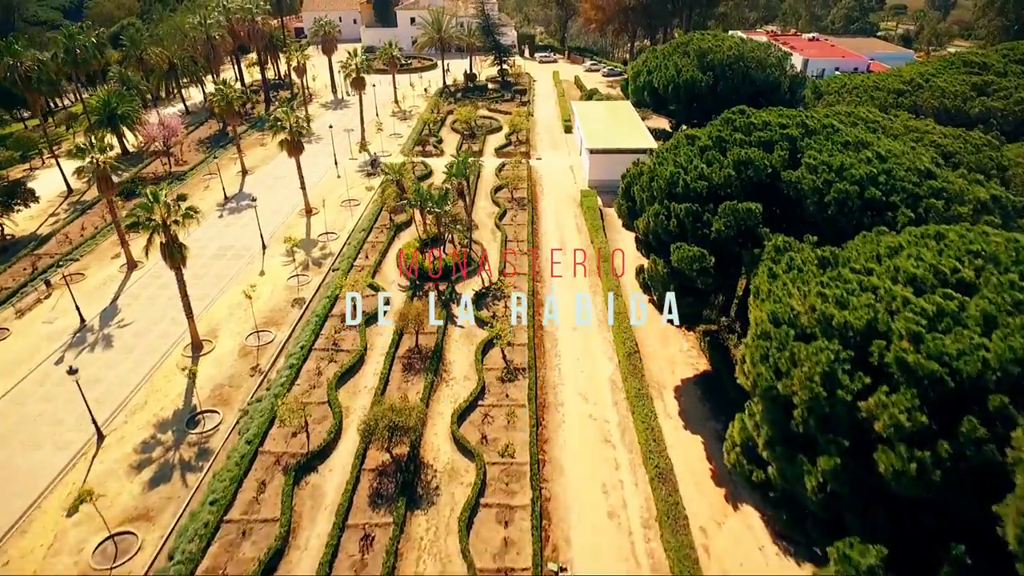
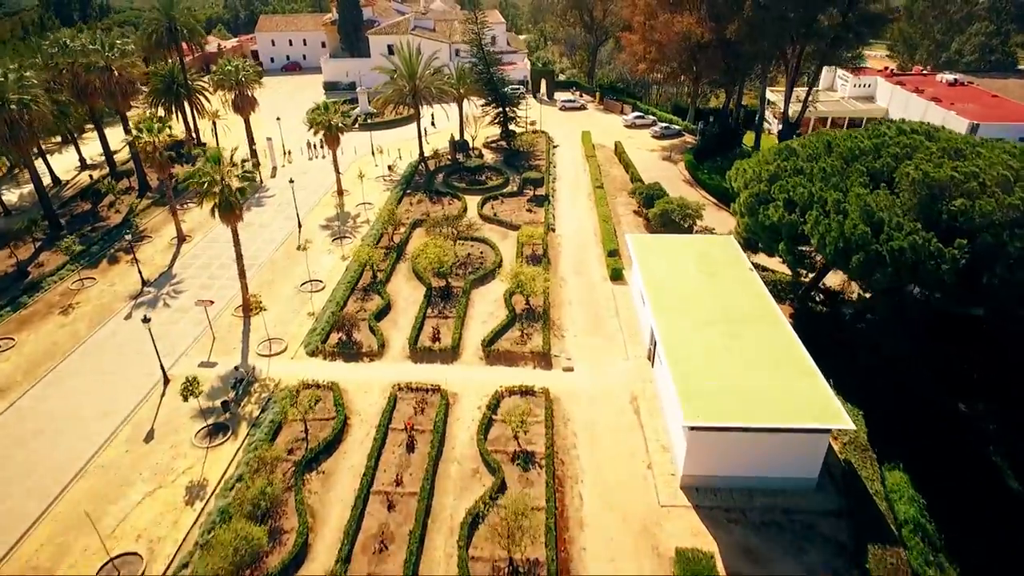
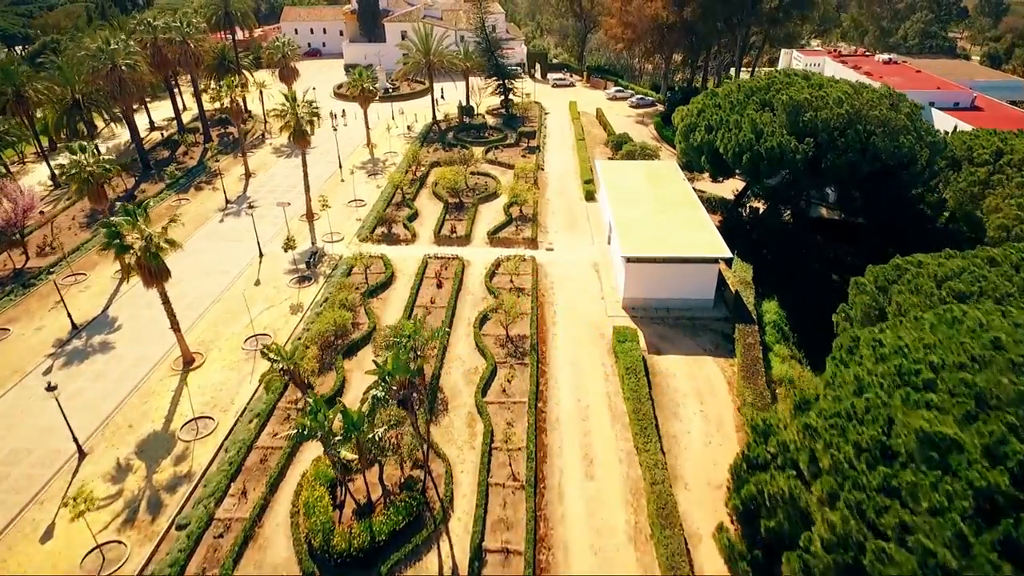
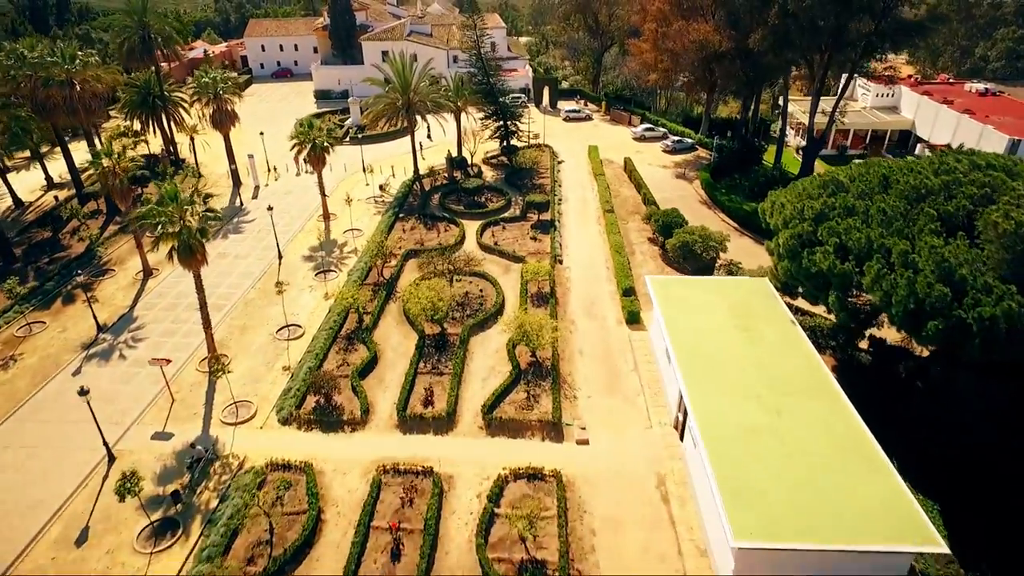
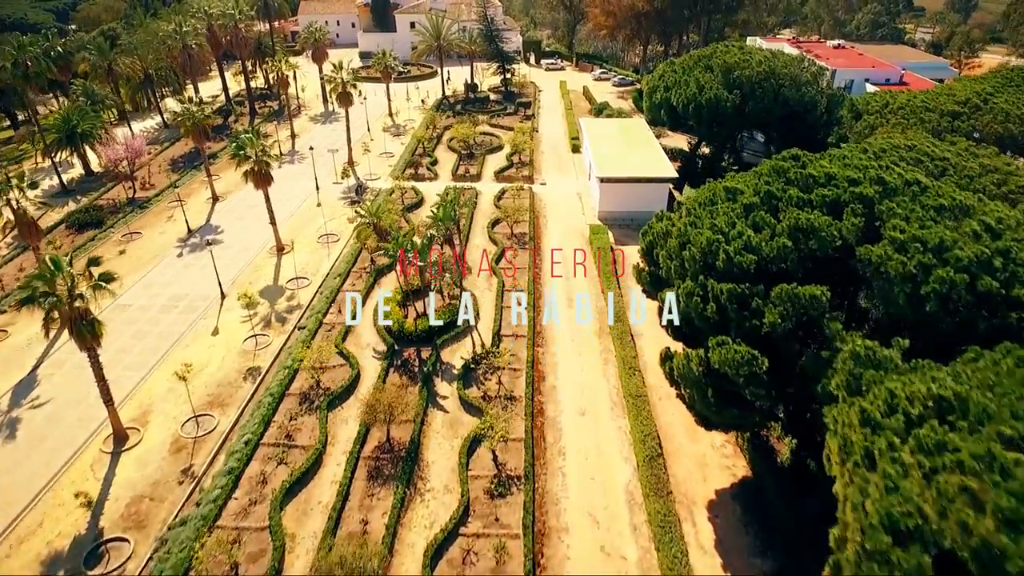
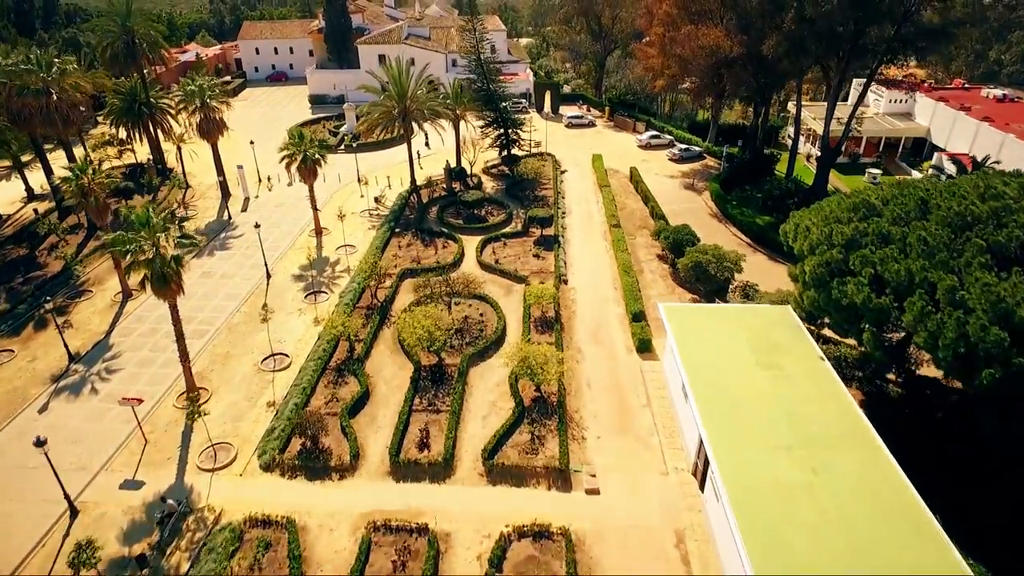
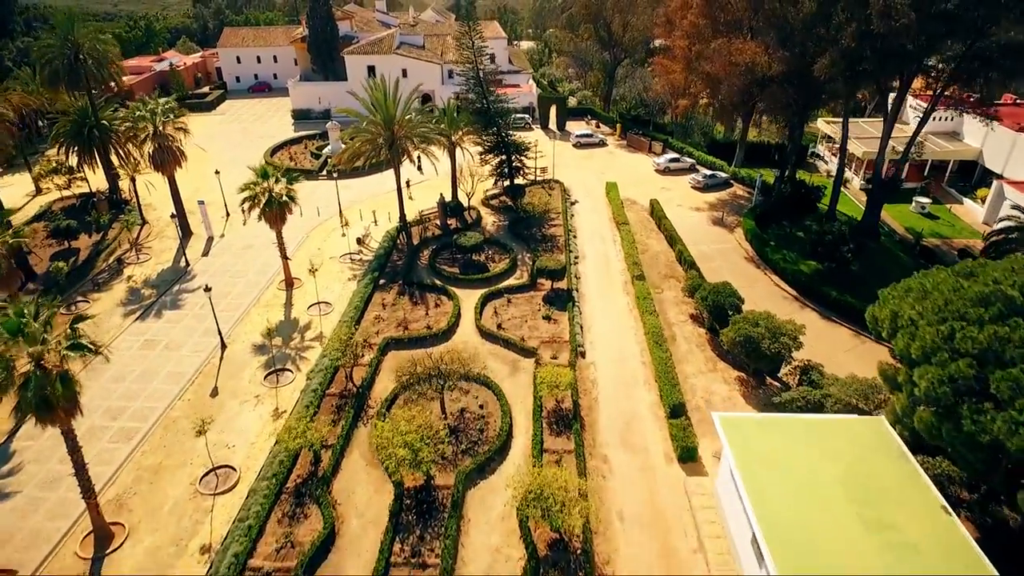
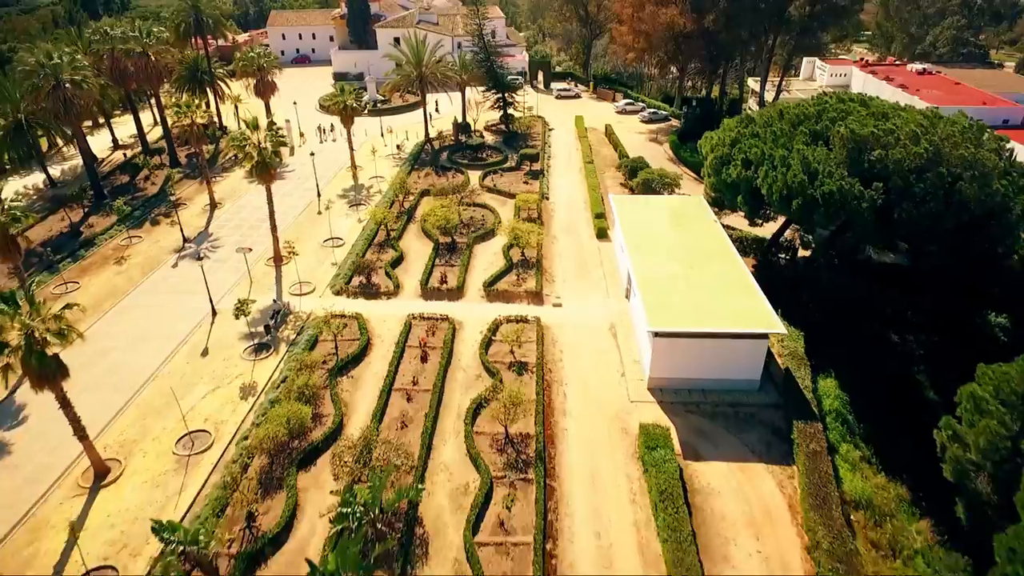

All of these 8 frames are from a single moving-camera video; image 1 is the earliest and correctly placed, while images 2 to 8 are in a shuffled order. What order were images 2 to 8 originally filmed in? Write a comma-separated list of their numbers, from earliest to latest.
5, 3, 8, 2, 4, 6, 7
